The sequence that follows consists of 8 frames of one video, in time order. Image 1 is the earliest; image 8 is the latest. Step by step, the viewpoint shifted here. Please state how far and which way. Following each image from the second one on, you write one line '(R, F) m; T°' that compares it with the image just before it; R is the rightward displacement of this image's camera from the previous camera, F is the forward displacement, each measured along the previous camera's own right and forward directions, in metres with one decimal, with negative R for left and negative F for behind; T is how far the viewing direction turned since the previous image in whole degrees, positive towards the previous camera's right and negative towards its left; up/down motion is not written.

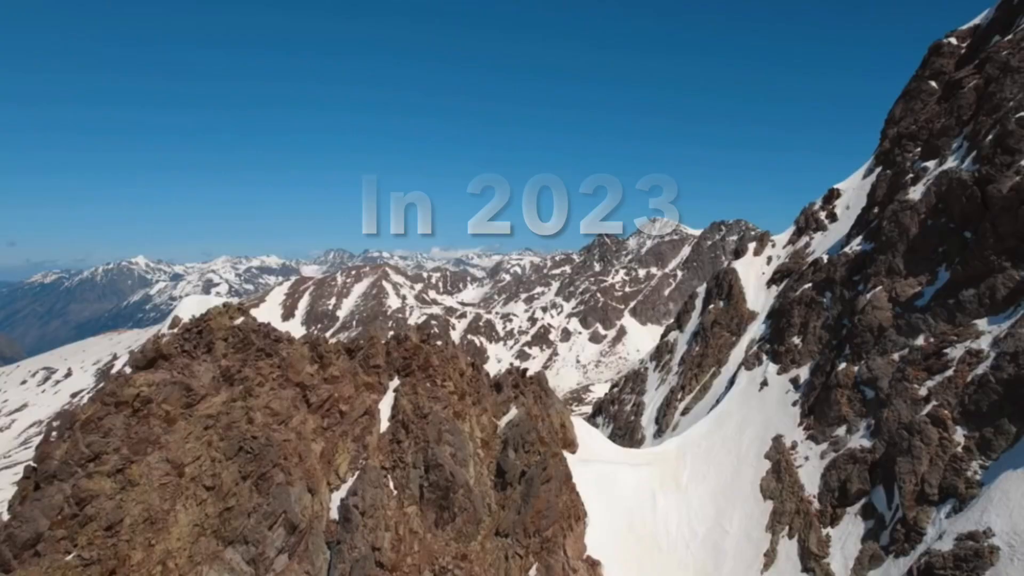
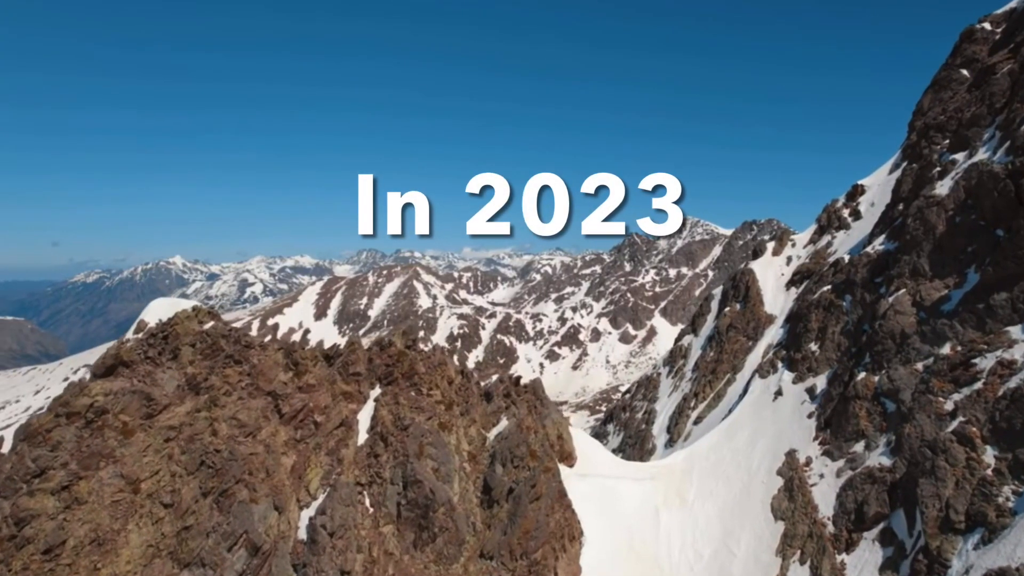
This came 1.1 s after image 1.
(+2.5, +2.8) m; -2°
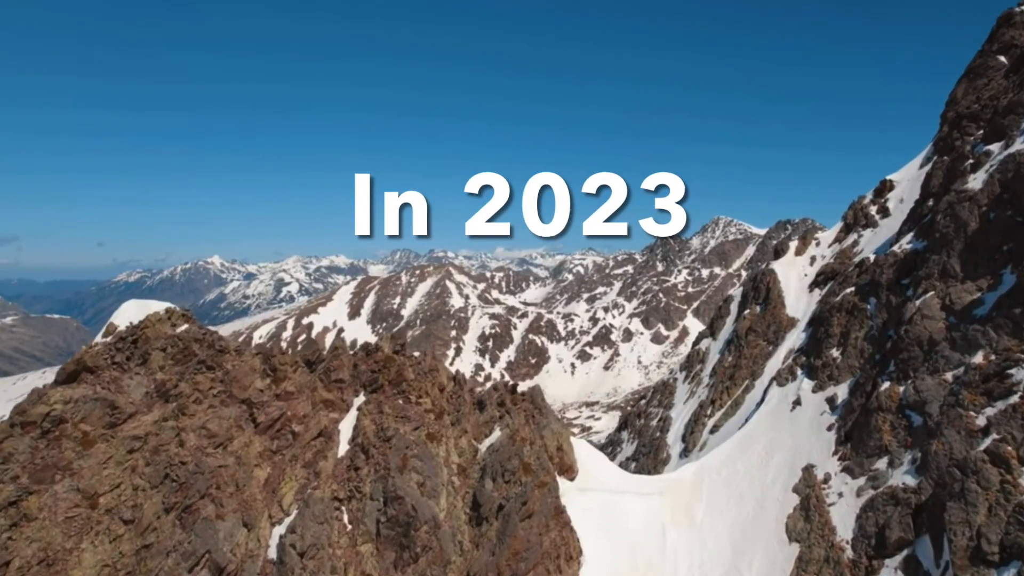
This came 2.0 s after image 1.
(+2.3, +2.6) m; -2°
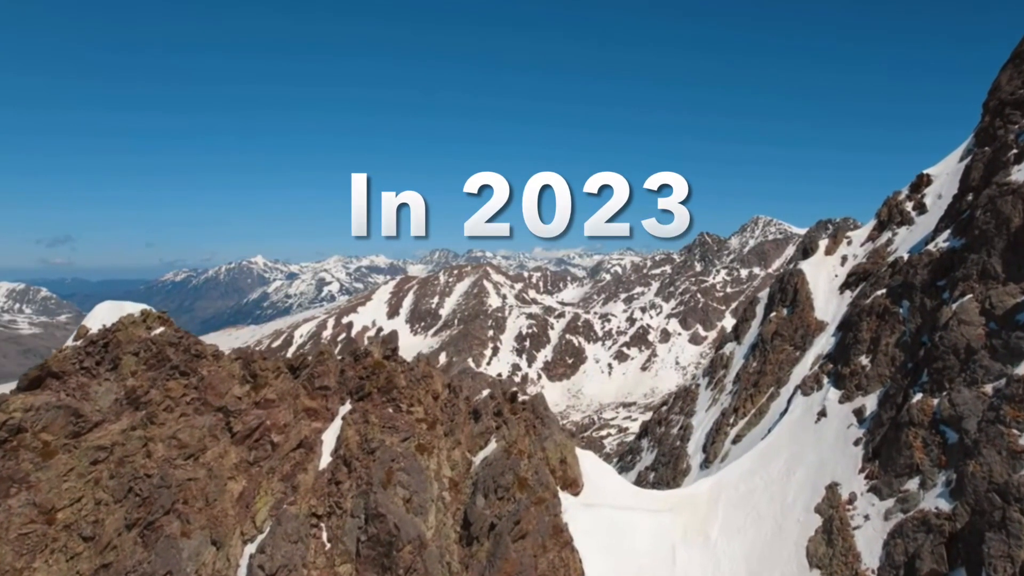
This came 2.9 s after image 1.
(+2.3, +2.5) m; -3°
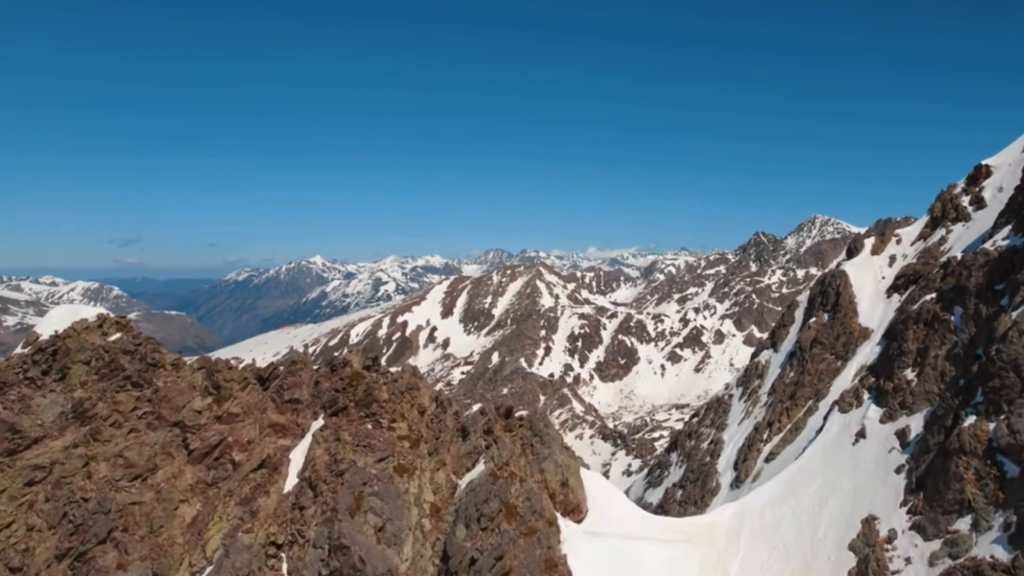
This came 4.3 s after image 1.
(+3.3, +3.8) m; -4°
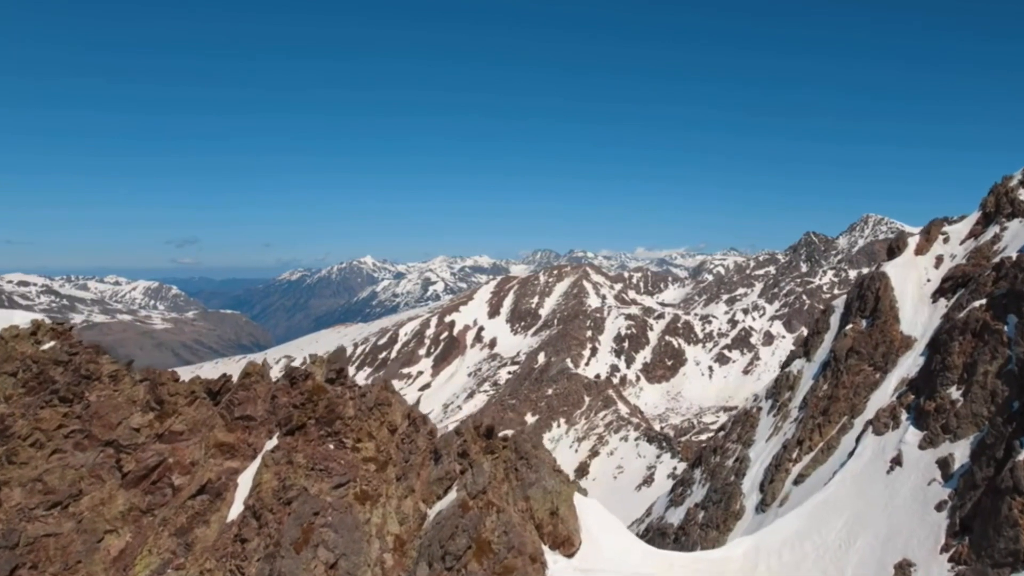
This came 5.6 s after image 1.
(+3.3, +4.1) m; -4°
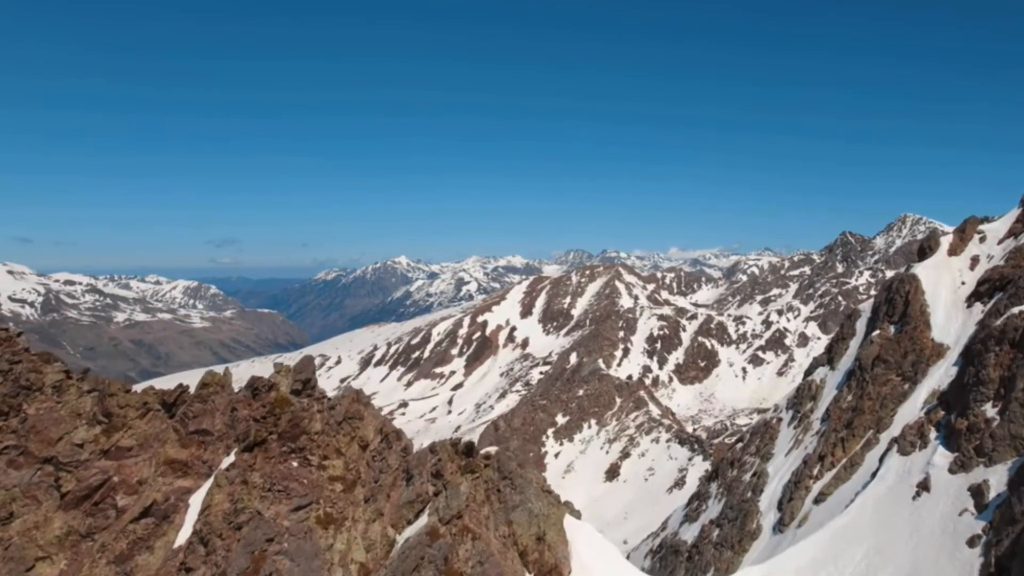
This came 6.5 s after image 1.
(+2.4, +2.9) m; -2°
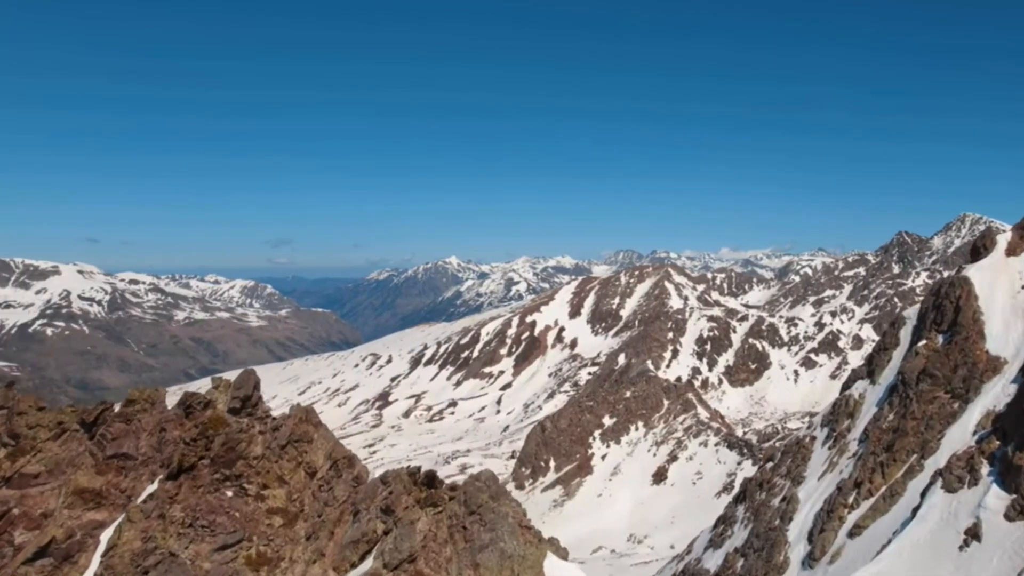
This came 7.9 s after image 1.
(+3.3, +4.5) m; -3°
